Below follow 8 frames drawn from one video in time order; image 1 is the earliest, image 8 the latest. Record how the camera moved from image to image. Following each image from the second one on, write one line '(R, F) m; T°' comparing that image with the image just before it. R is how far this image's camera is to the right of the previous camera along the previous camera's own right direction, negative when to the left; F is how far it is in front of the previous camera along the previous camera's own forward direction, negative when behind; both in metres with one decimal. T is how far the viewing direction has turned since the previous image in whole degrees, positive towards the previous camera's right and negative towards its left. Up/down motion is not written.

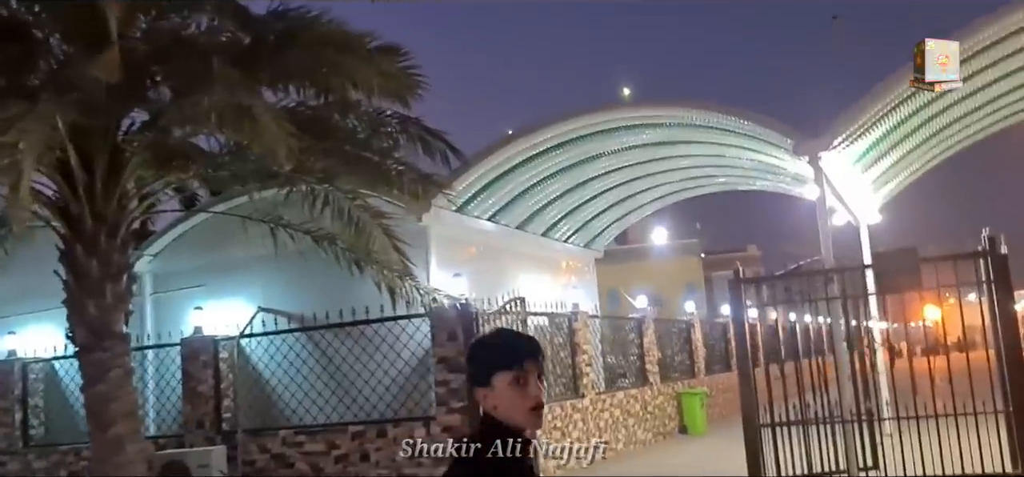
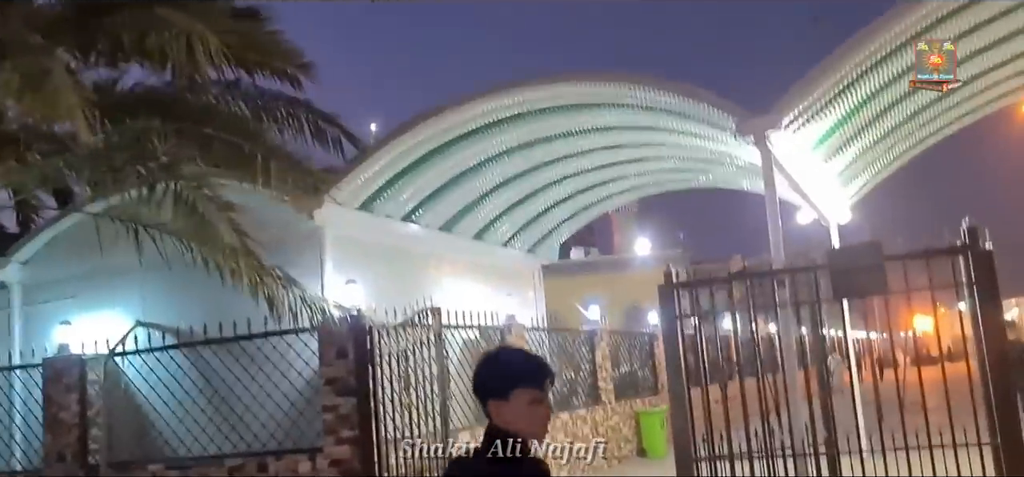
(+0.9, +1.6) m; +1°
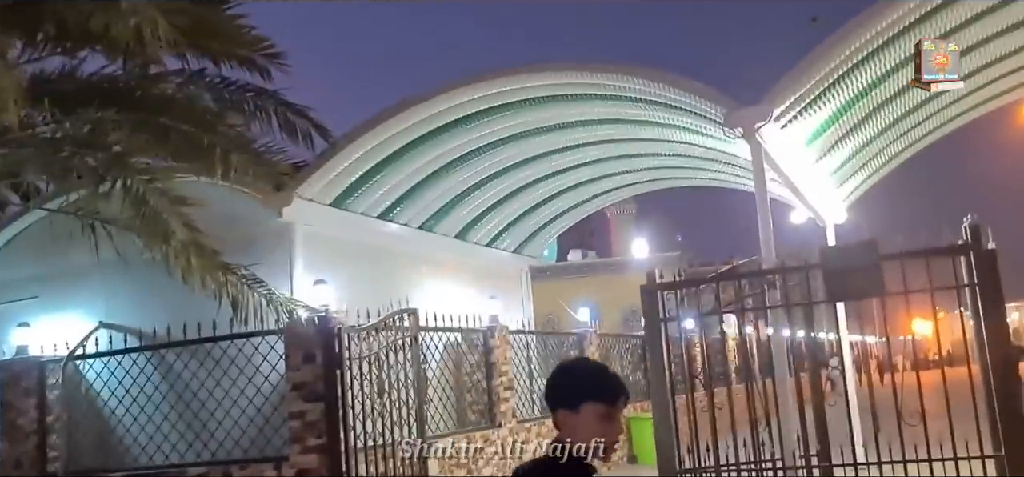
(+0.2, +0.5) m; 0°
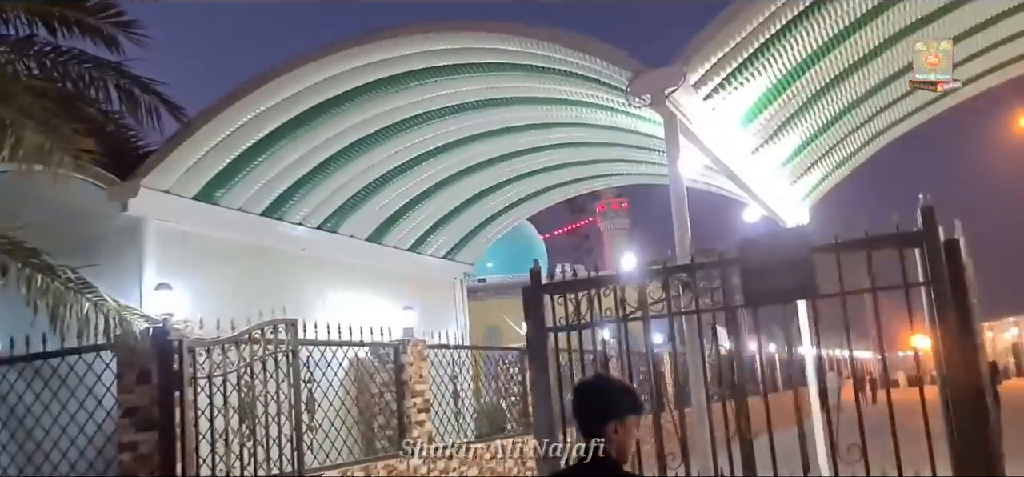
(+1.0, +1.4) m; 0°
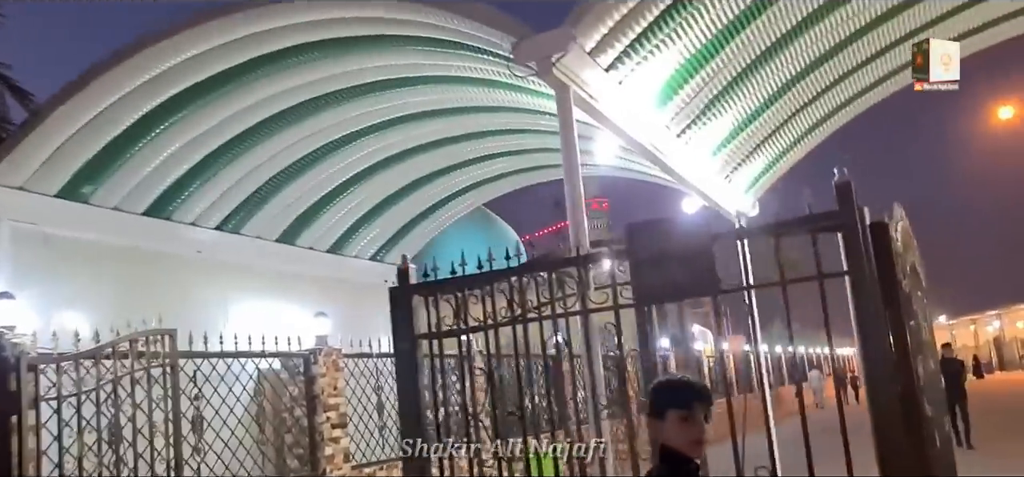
(+0.7, +0.9) m; +1°
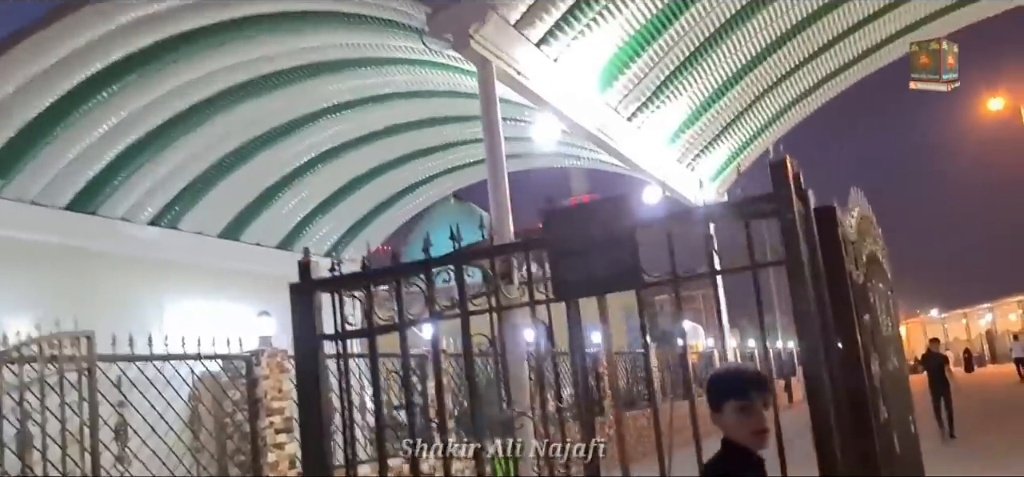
(+0.4, +0.5) m; 0°
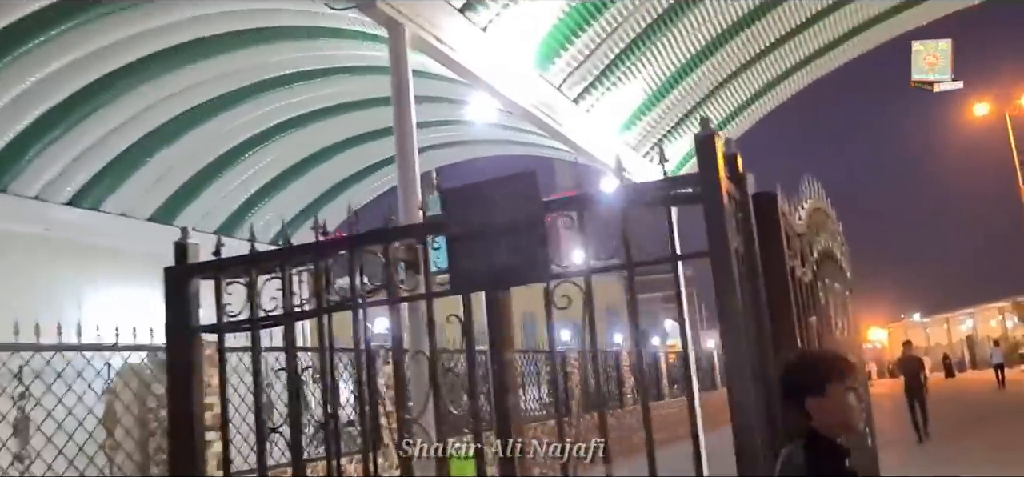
(+0.4, +0.5) m; +1°
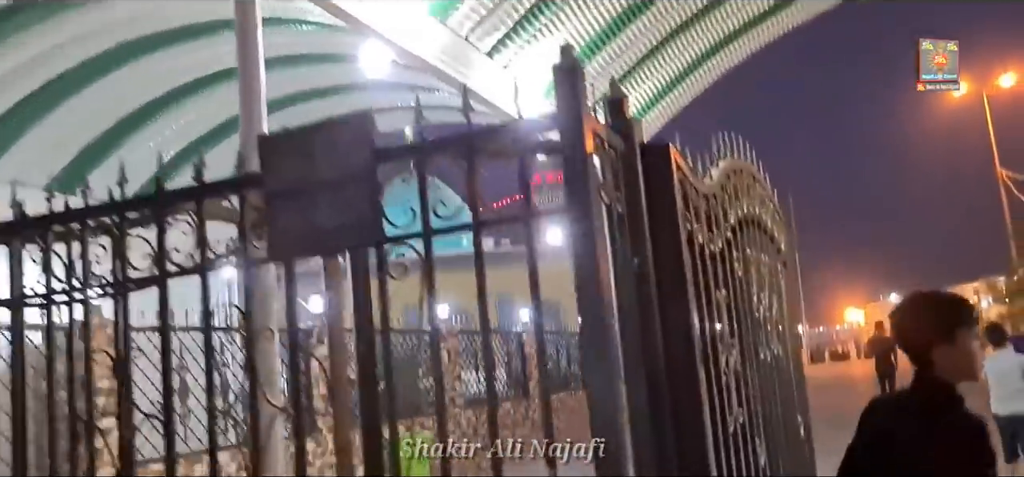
(+0.5, +0.6) m; +1°
